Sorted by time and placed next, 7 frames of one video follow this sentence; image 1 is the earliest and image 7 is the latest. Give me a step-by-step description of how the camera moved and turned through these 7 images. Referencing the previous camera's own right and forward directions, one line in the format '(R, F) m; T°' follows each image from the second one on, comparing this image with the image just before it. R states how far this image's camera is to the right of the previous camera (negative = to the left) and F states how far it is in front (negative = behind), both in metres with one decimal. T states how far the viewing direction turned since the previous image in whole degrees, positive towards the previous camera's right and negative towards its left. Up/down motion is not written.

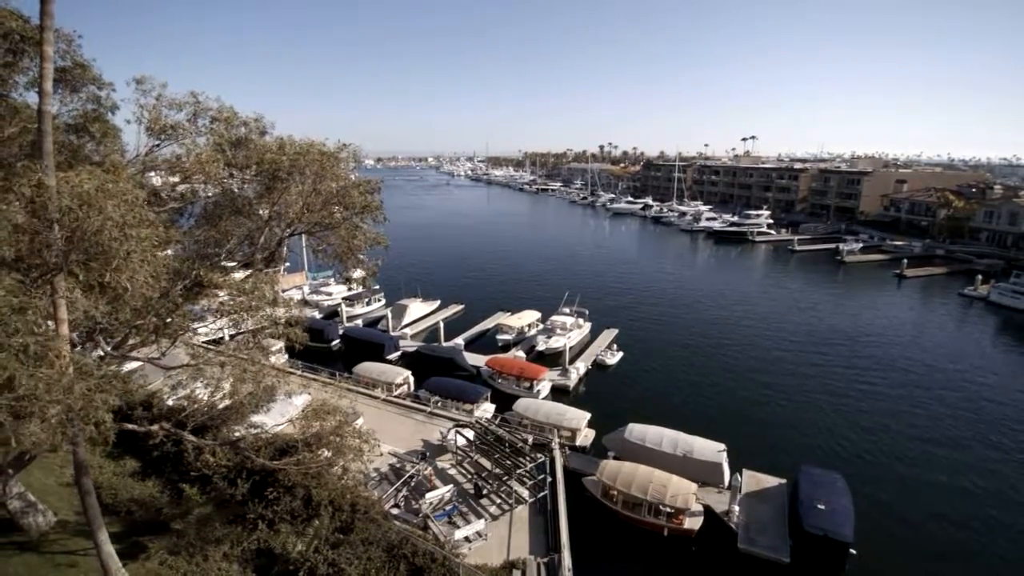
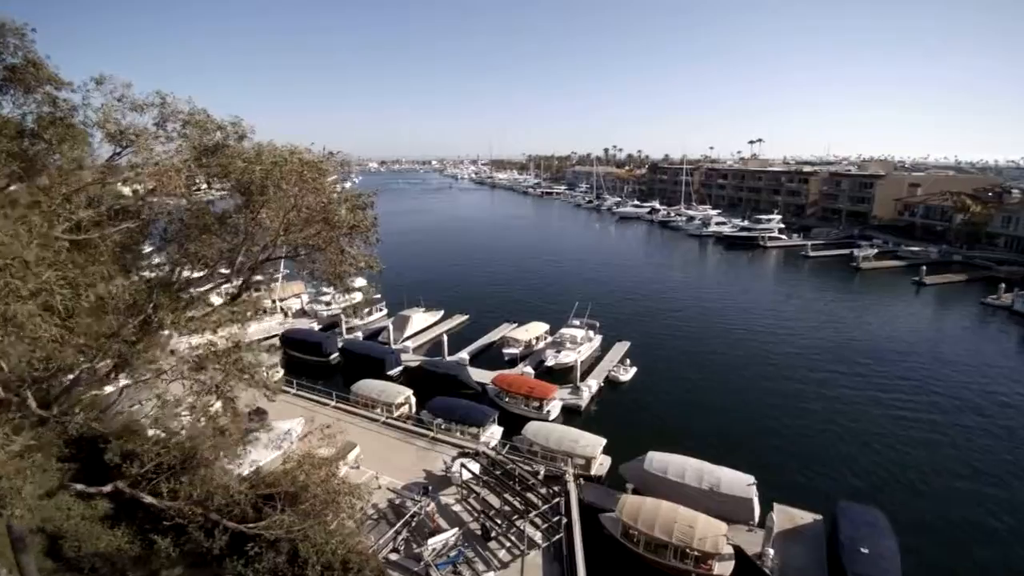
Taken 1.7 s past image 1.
(-0.3, +1.7) m; 0°
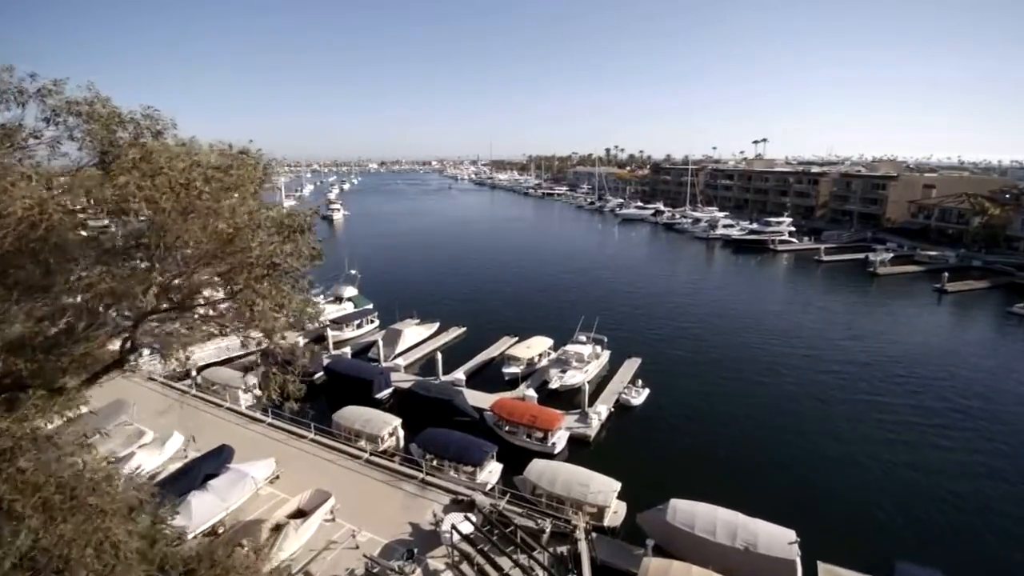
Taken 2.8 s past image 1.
(0.0, +2.7) m; 0°
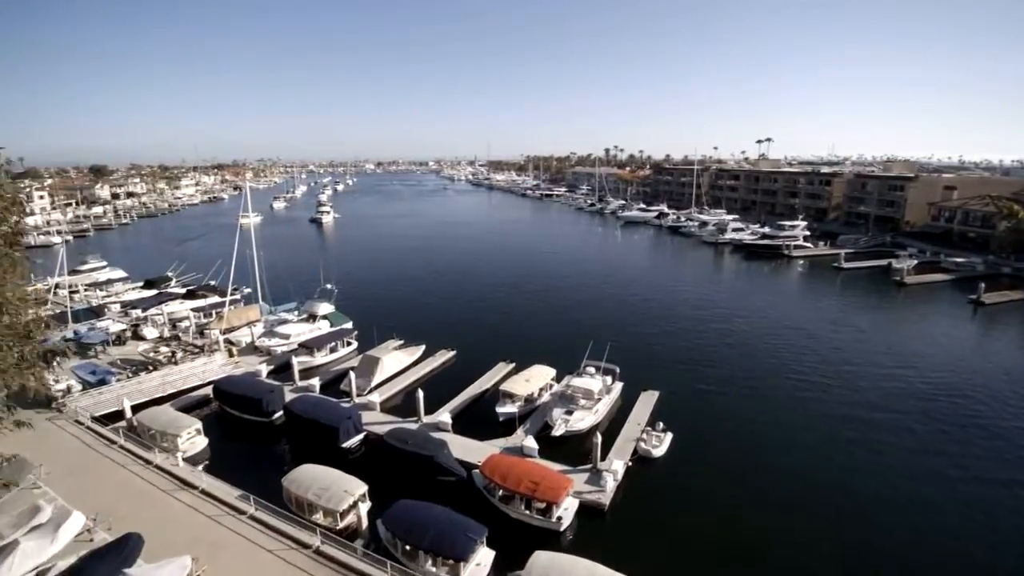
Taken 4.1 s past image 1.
(+0.1, +4.7) m; 0°
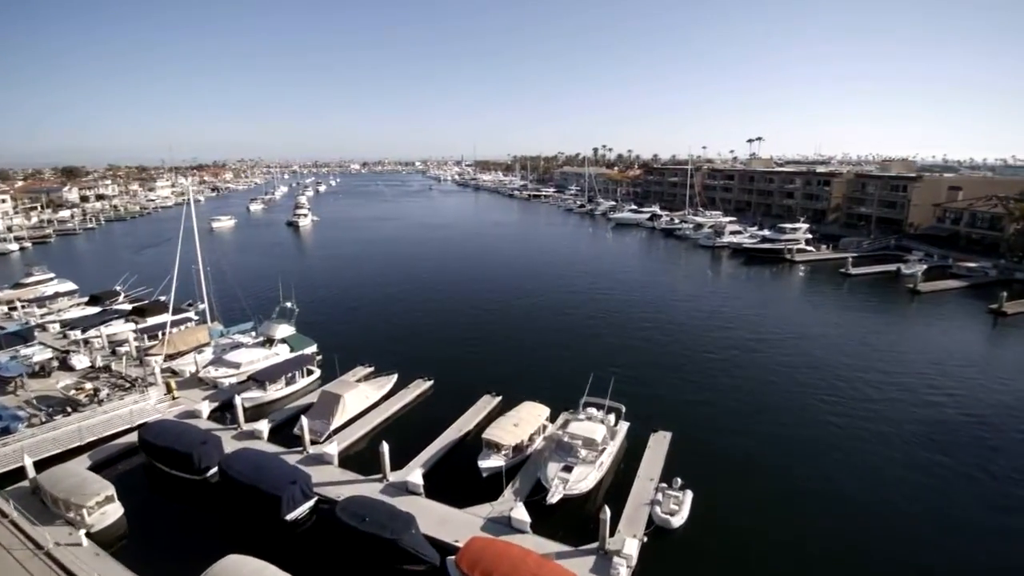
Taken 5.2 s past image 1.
(+0.2, +4.3) m; +1°
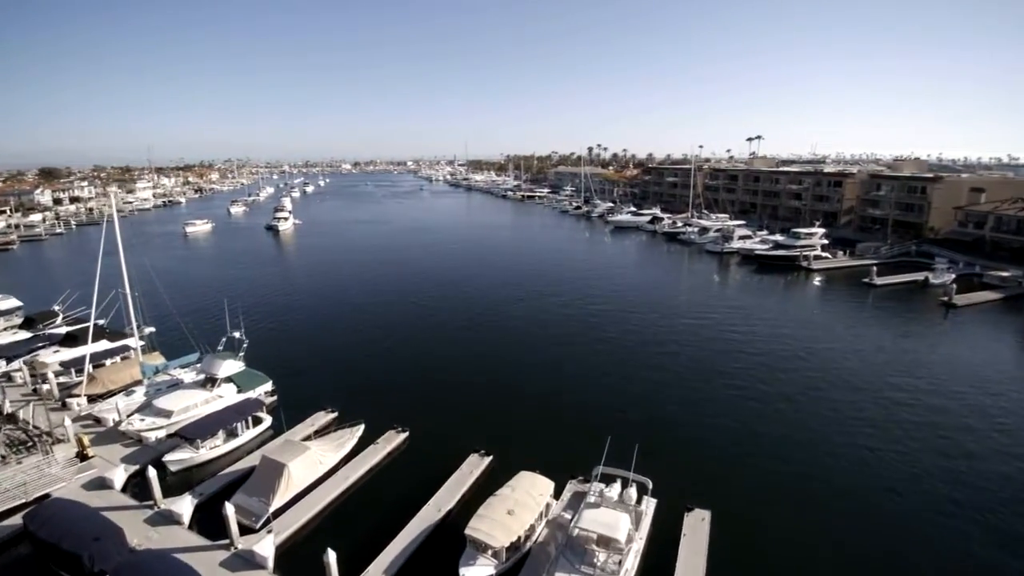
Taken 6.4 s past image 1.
(+0.1, +5.2) m; +1°
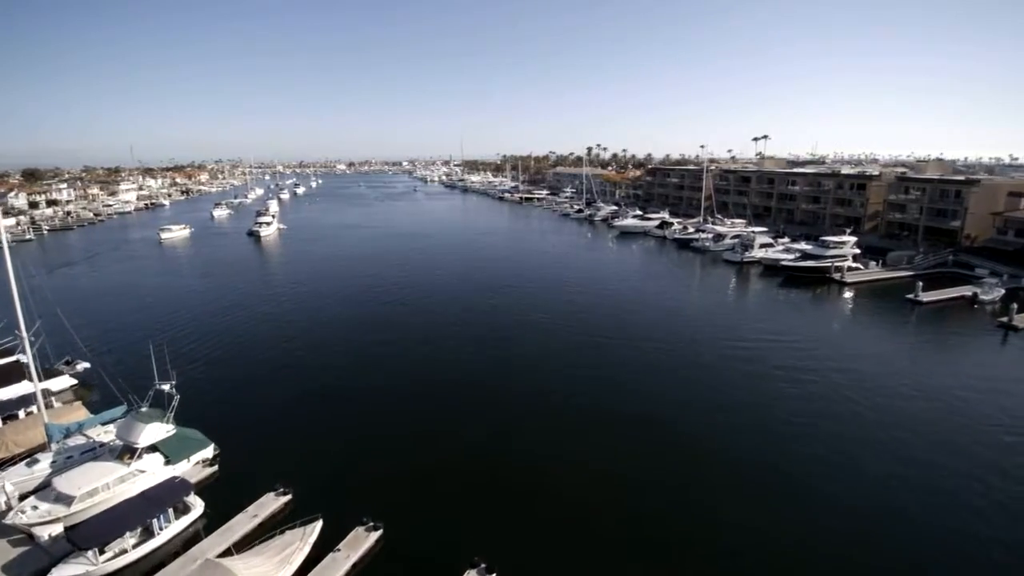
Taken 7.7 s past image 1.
(-0.5, +5.8) m; 0°
